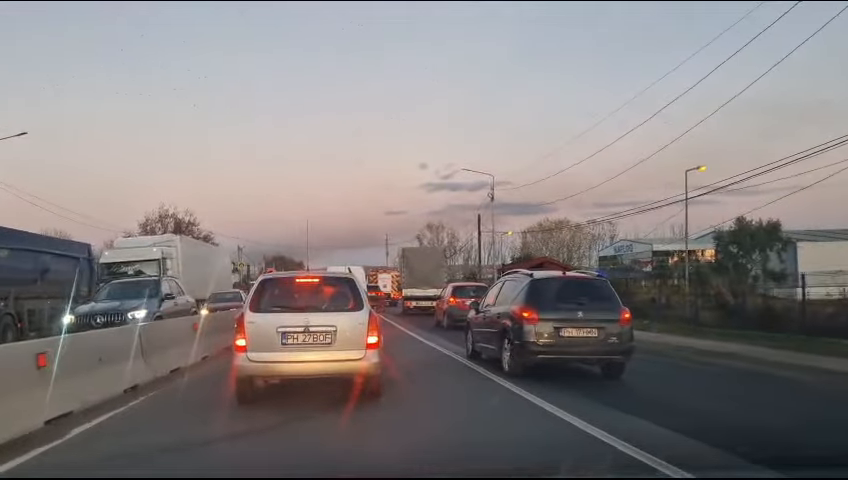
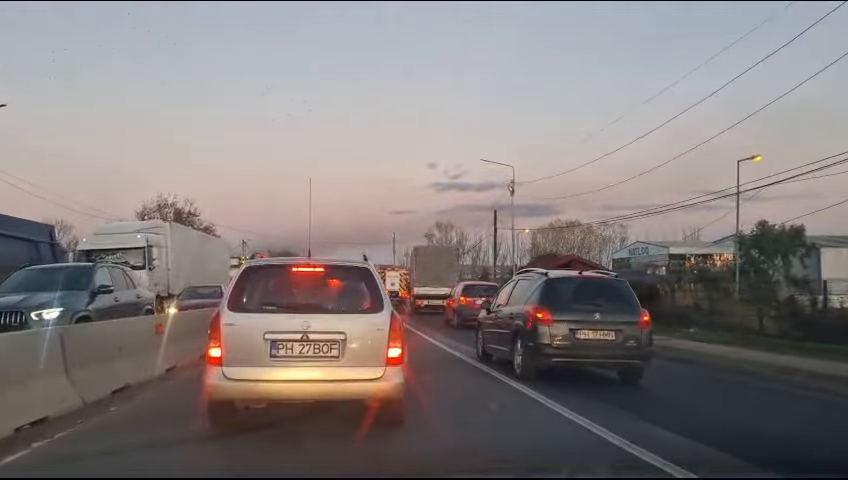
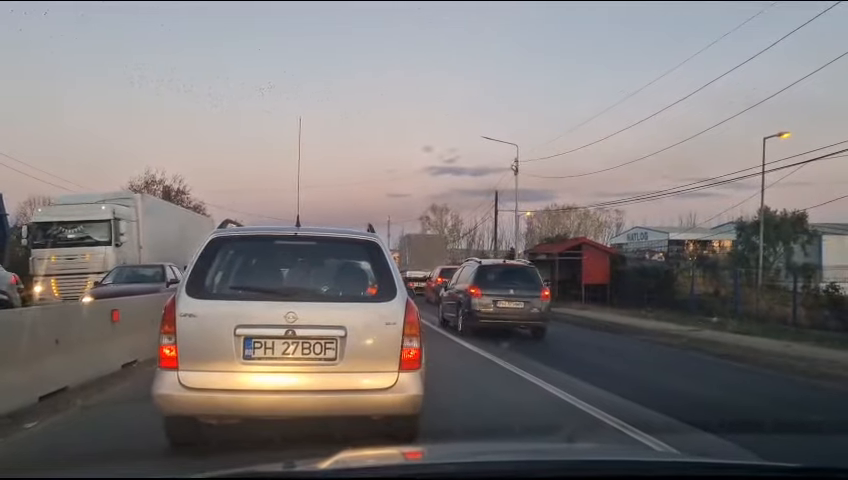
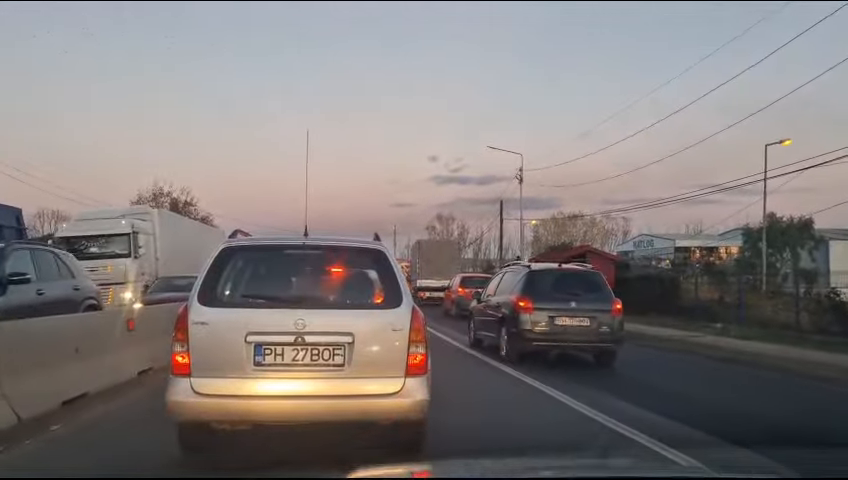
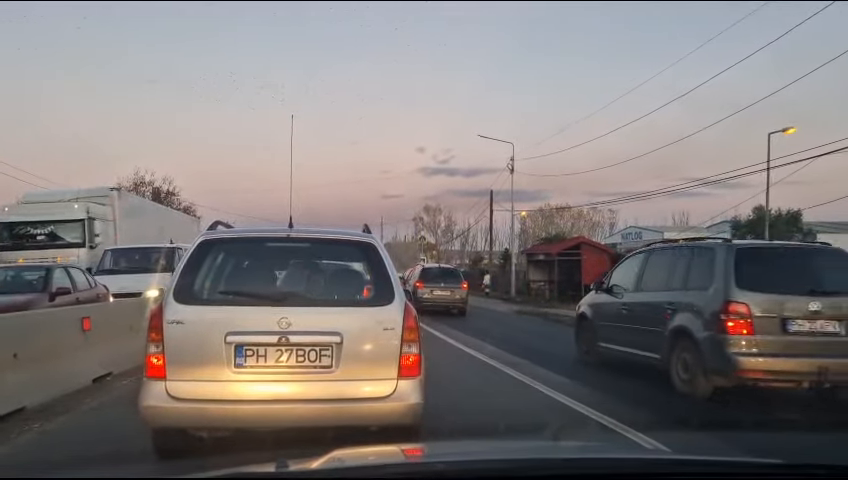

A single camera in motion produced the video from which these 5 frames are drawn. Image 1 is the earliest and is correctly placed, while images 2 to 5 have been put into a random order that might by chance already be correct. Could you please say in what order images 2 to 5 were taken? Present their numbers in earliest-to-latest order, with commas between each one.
2, 4, 3, 5
